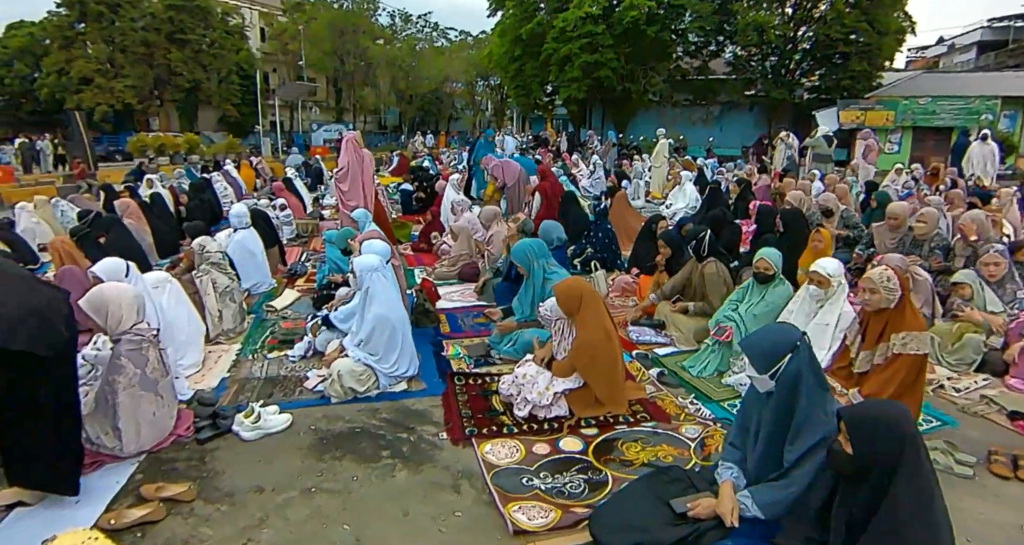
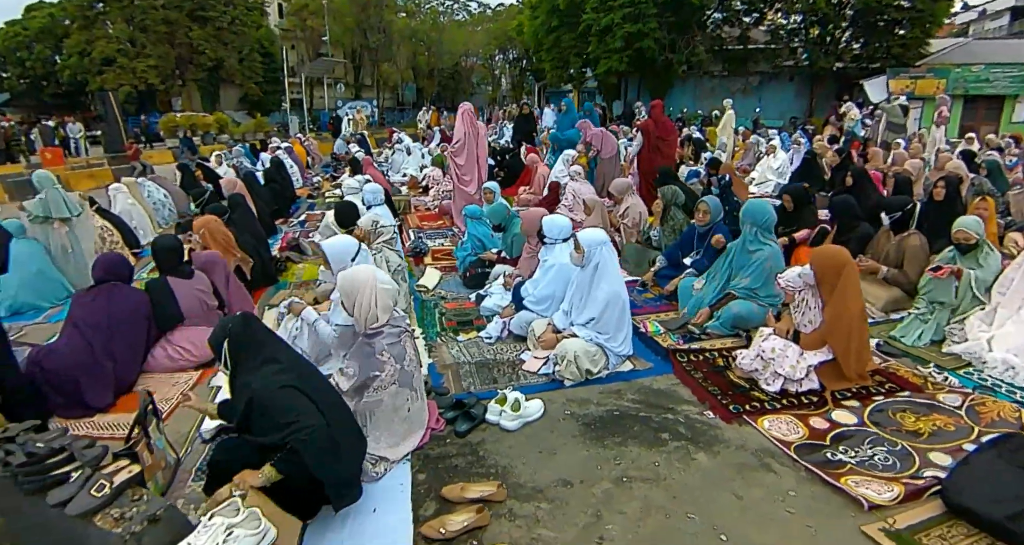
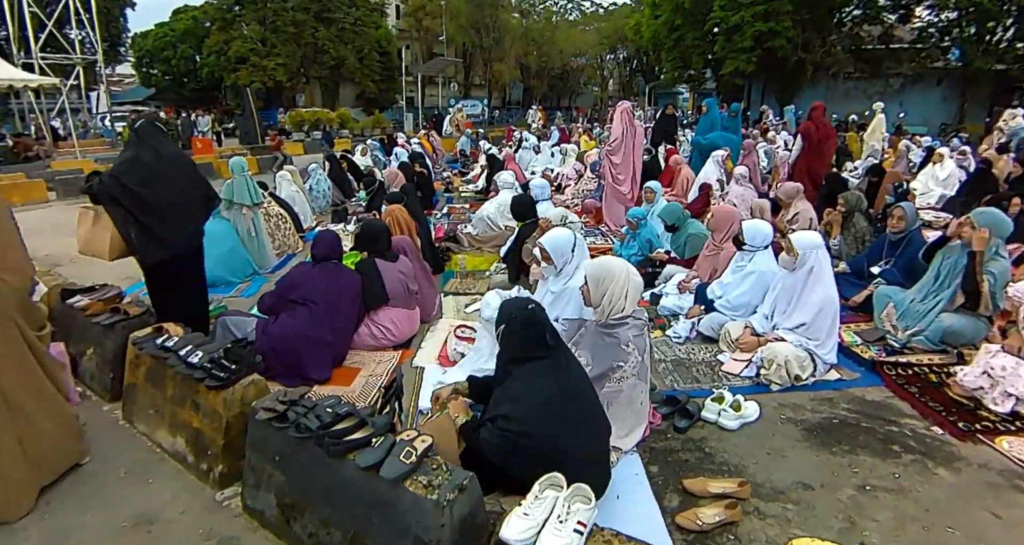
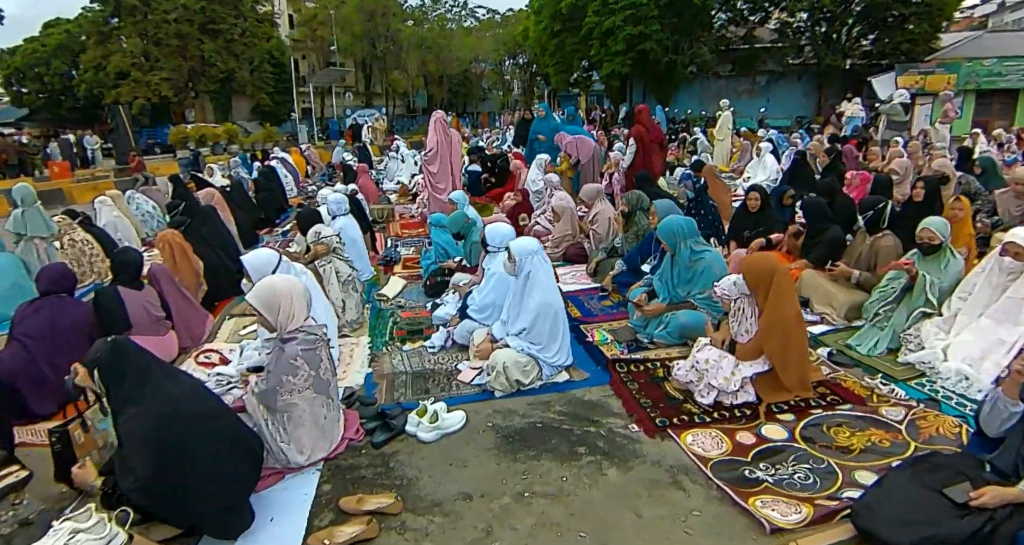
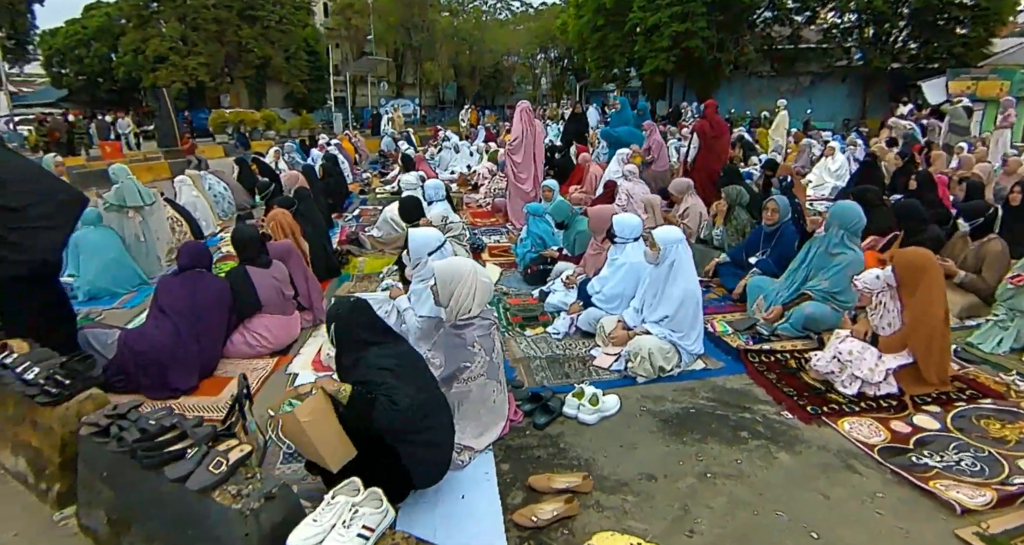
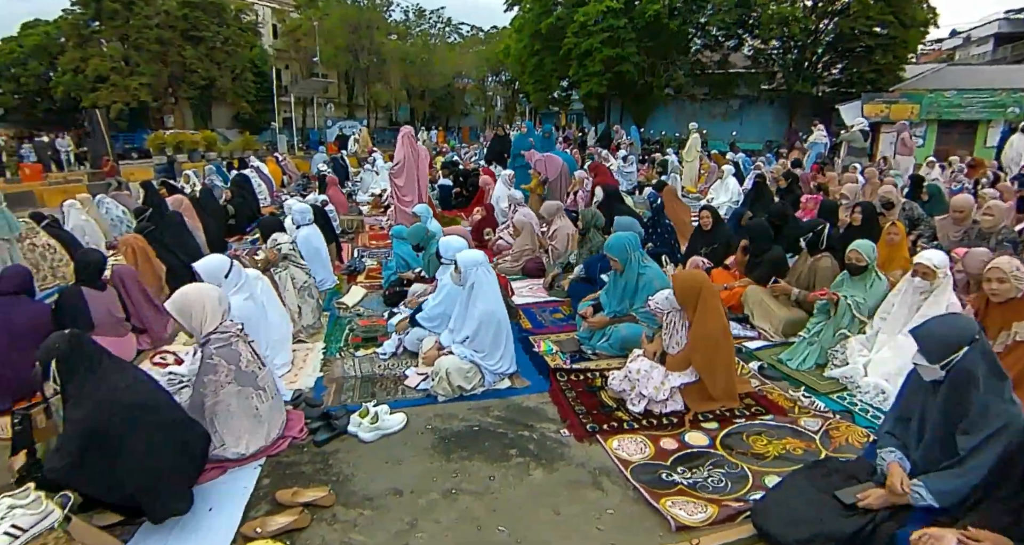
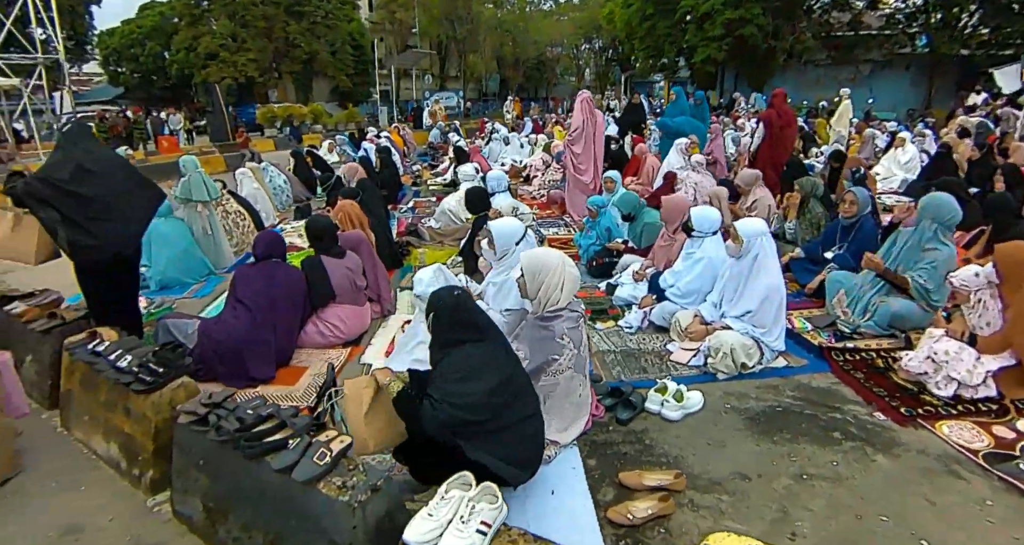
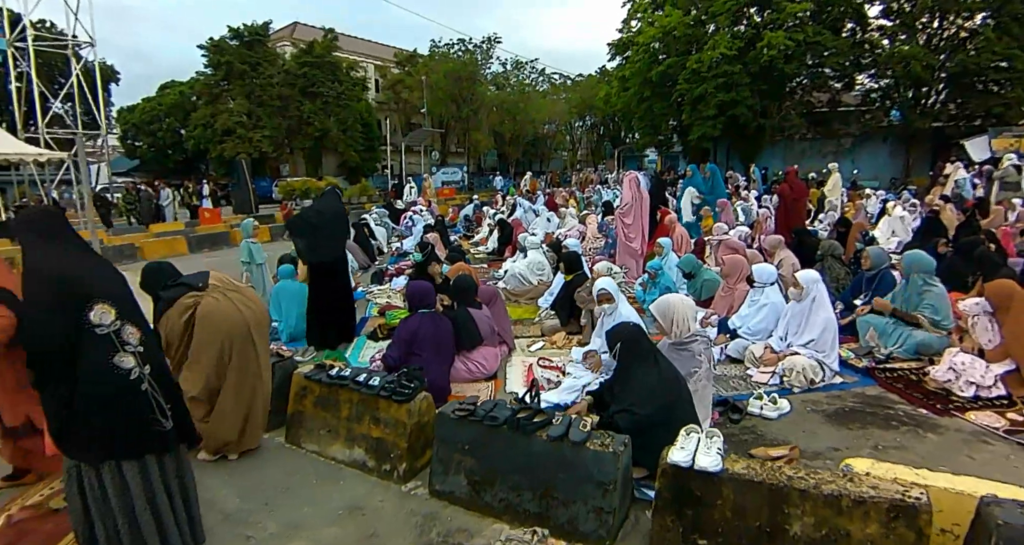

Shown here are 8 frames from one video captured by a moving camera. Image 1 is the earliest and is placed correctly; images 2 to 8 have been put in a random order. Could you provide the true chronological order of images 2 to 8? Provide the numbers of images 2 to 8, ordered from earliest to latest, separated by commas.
6, 4, 2, 5, 7, 3, 8
